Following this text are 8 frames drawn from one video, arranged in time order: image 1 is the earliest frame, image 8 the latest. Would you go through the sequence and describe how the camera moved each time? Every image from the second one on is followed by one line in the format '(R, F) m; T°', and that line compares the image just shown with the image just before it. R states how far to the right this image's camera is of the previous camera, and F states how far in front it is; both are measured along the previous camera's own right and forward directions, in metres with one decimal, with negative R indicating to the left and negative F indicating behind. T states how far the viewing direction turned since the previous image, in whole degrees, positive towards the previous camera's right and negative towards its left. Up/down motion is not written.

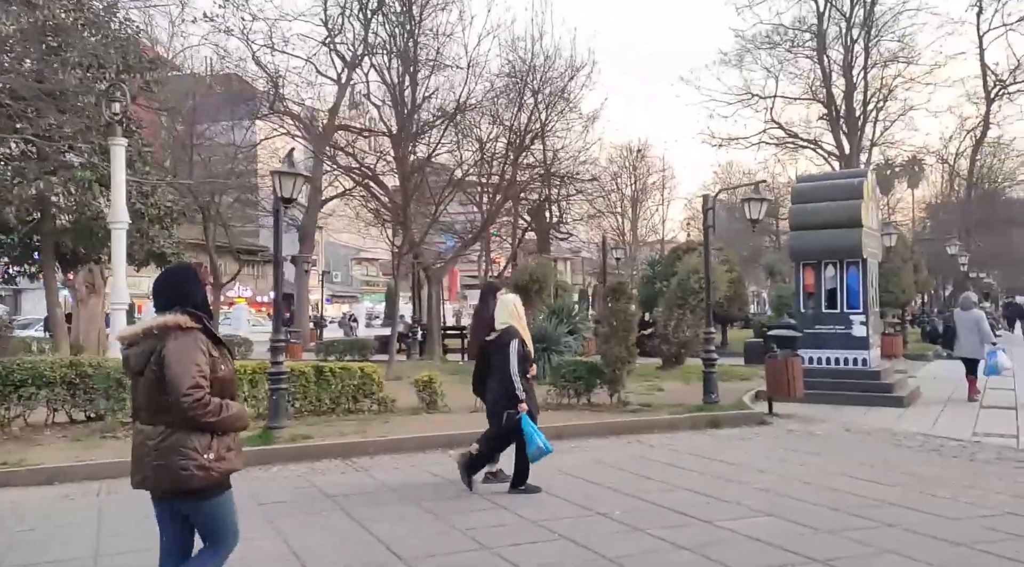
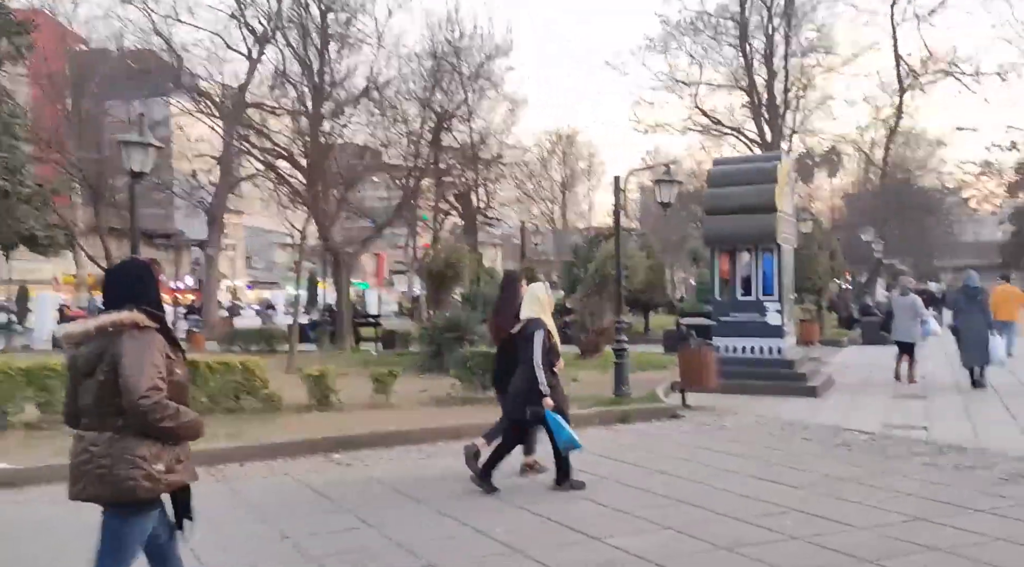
(+0.3, +0.5) m; +4°
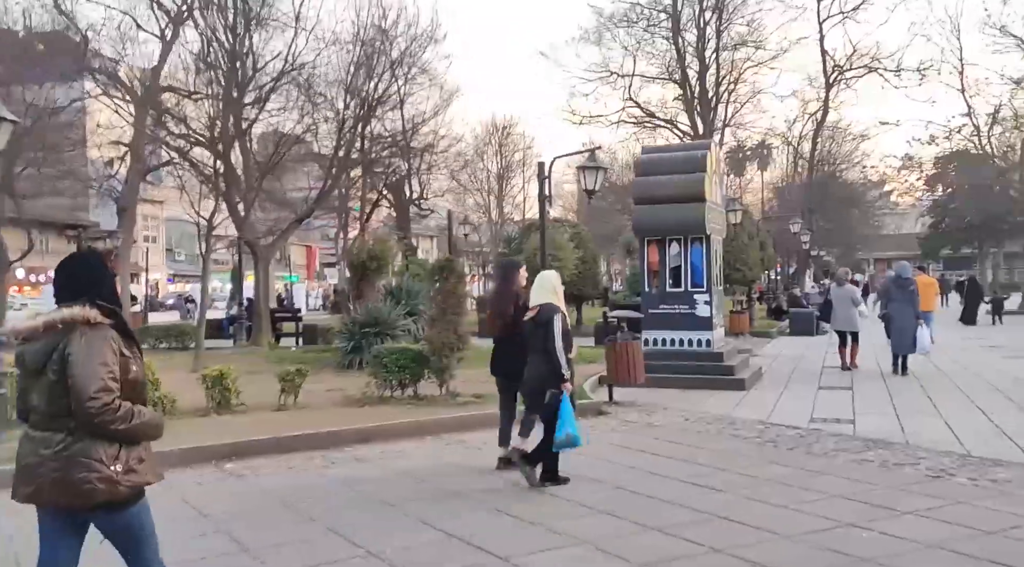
(+0.2, +0.5) m; +4°
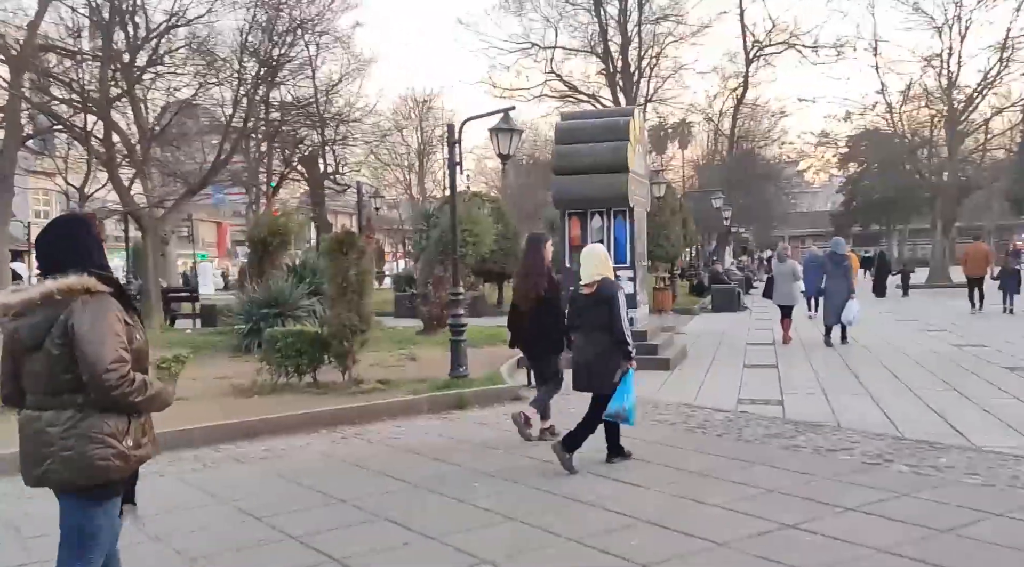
(+0.1, +0.8) m; +4°
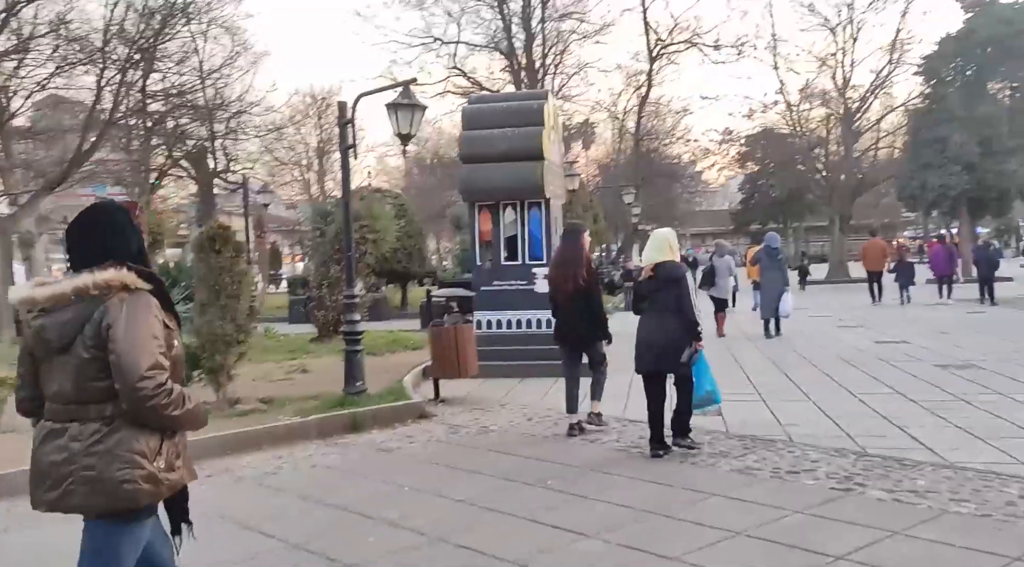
(0.0, +1.3) m; +5°
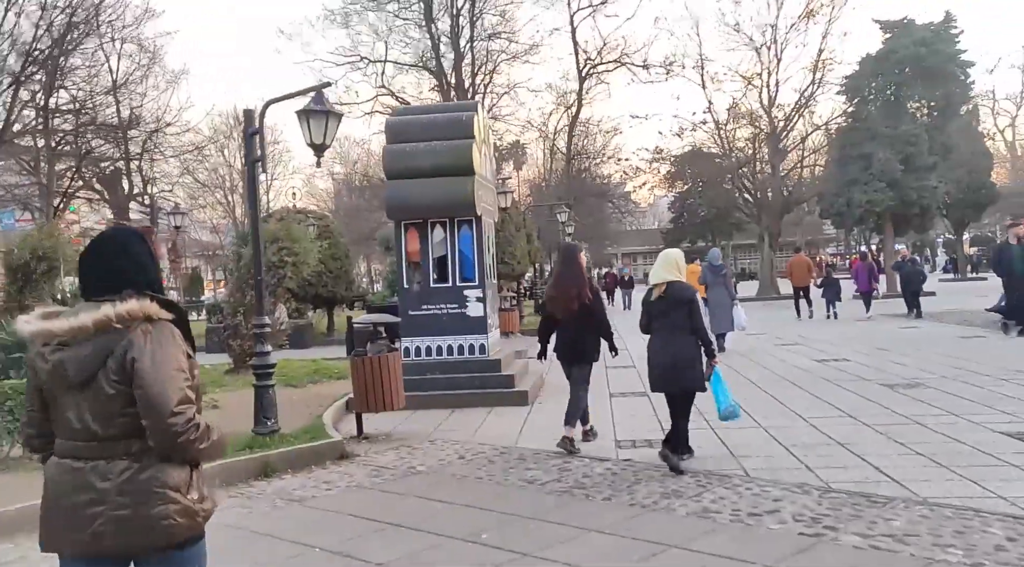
(0.0, +0.8) m; +4°
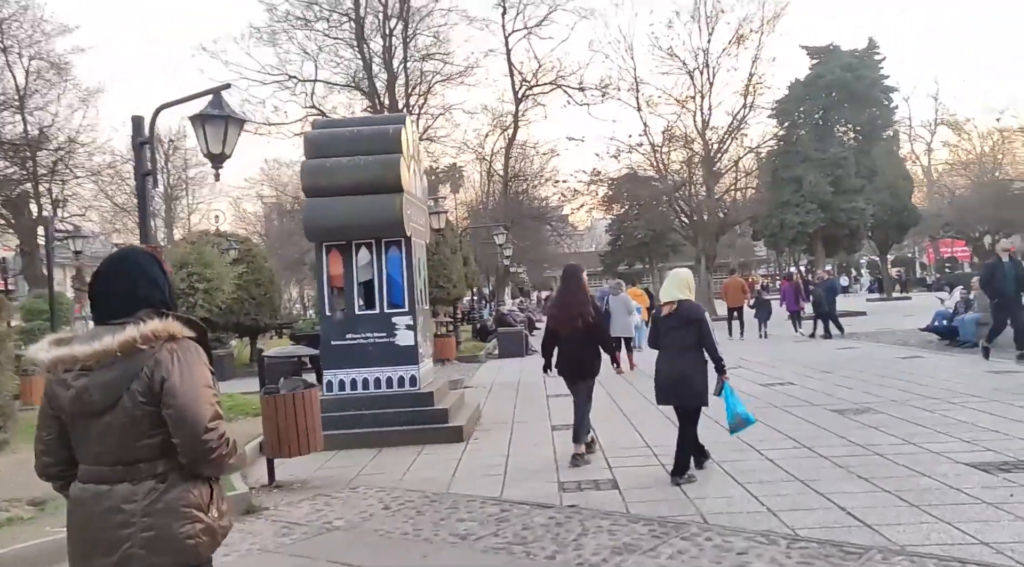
(+0.1, +0.8) m; +4°
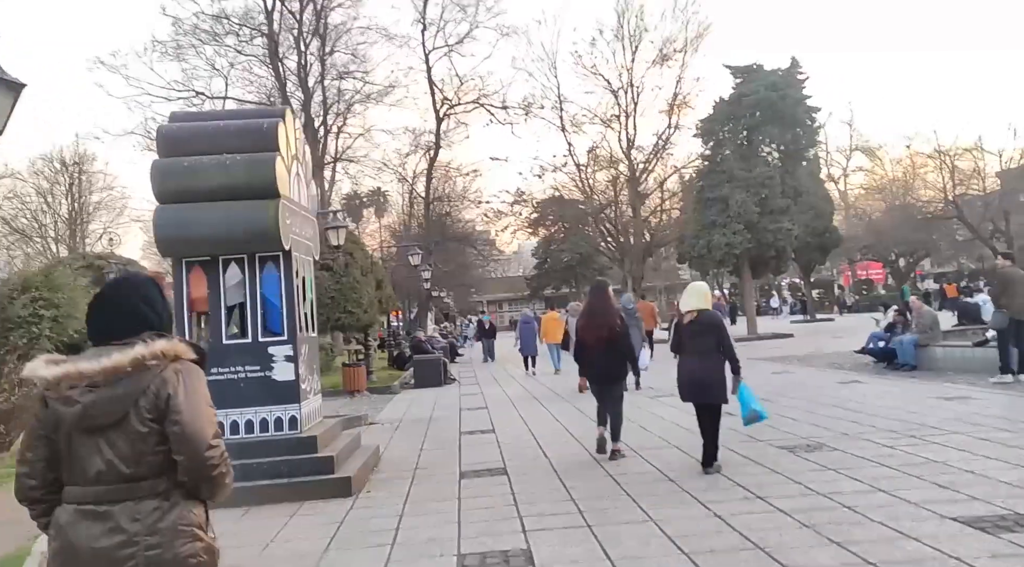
(+0.3, +1.7) m; +4°
